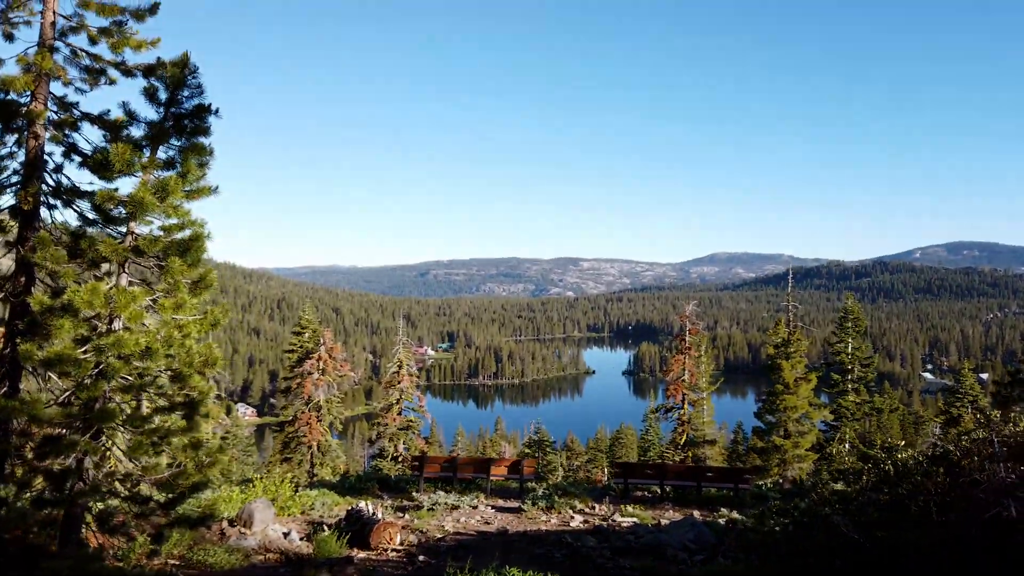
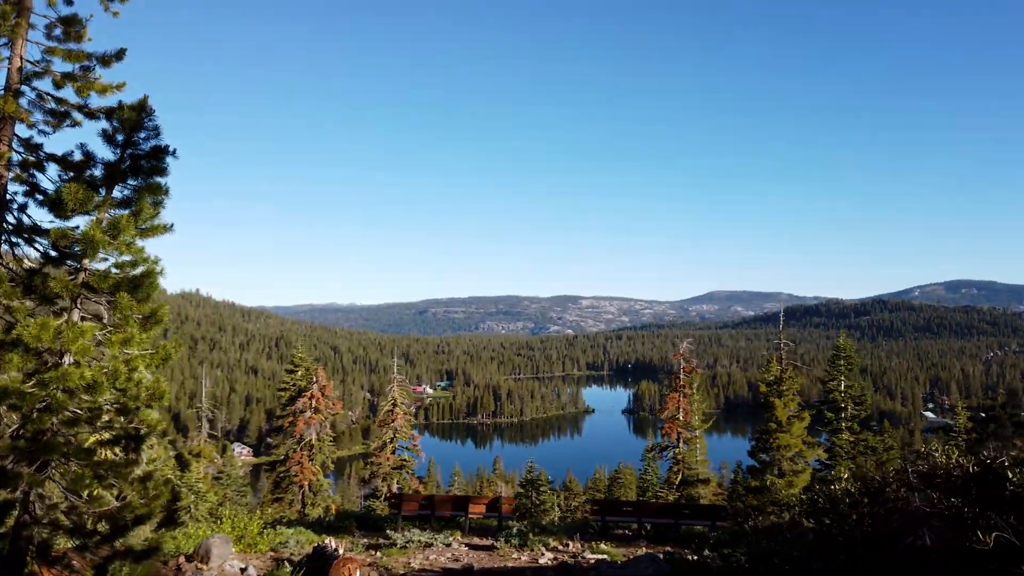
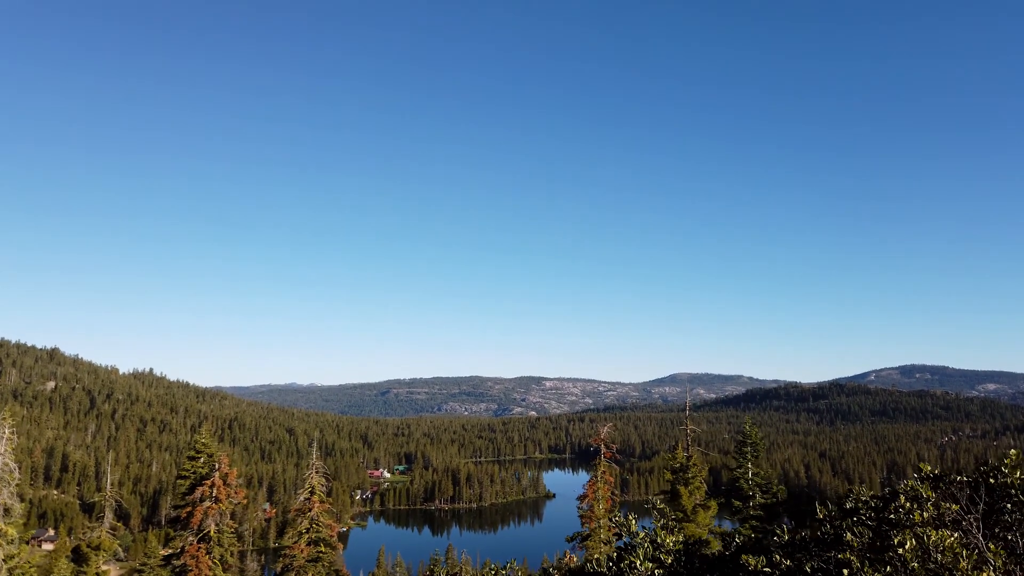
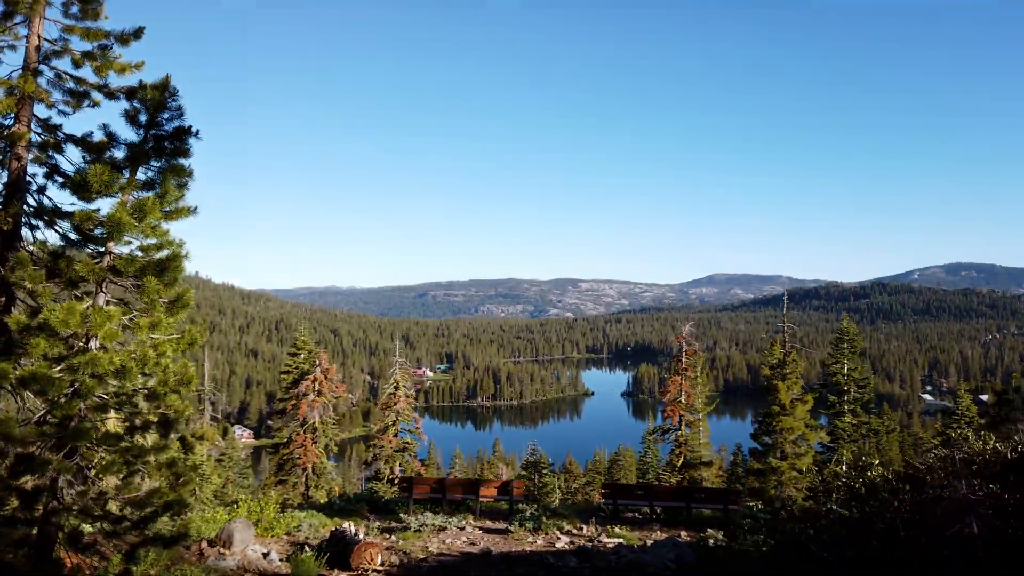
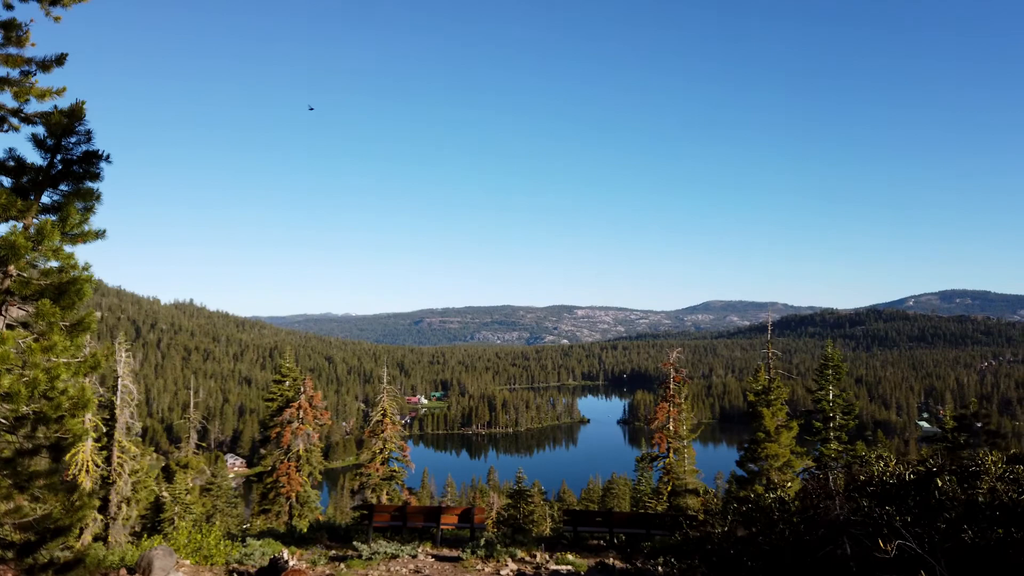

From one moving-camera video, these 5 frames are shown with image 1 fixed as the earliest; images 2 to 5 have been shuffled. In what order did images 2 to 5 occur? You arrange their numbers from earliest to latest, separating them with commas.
4, 2, 5, 3
